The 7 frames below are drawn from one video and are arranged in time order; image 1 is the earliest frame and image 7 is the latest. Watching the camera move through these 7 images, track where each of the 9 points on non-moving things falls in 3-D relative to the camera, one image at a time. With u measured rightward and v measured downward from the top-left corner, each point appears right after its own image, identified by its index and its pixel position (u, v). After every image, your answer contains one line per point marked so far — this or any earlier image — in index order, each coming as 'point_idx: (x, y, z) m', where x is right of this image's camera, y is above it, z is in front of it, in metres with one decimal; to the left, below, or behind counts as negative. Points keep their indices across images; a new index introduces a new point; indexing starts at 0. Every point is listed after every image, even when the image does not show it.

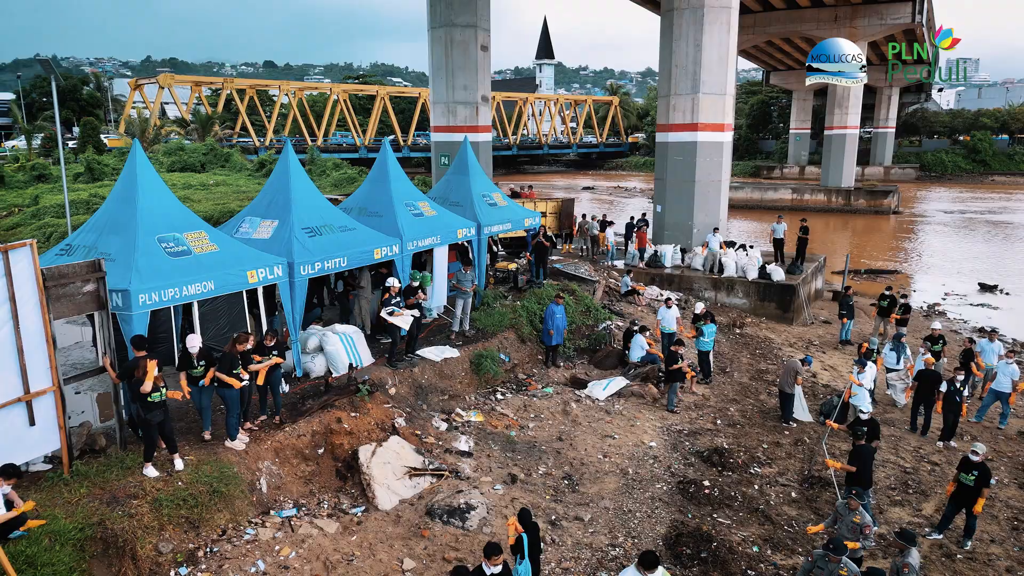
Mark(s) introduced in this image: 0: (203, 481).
0: (-3.1, -1.9, +7.3) m
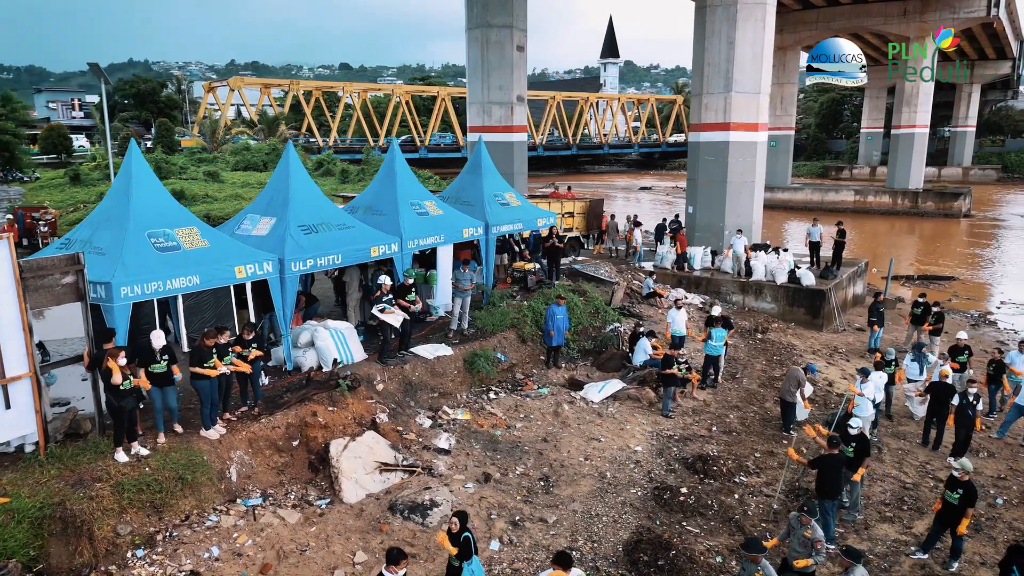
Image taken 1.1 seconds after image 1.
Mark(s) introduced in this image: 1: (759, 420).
0: (-3.5, -1.9, +7.6) m
1: (+3.9, -2.1, +11.5) m
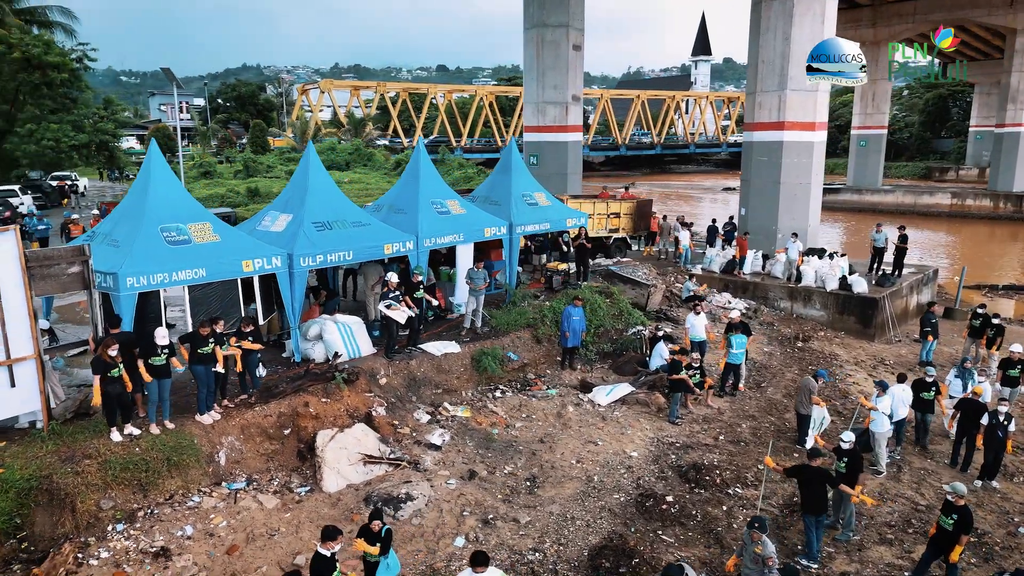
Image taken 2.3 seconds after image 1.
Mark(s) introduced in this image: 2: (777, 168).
0: (-3.9, -1.8, +8.1) m
1: (+3.9, -2.2, +11.1) m
2: (+7.0, +3.2, +19.4) m
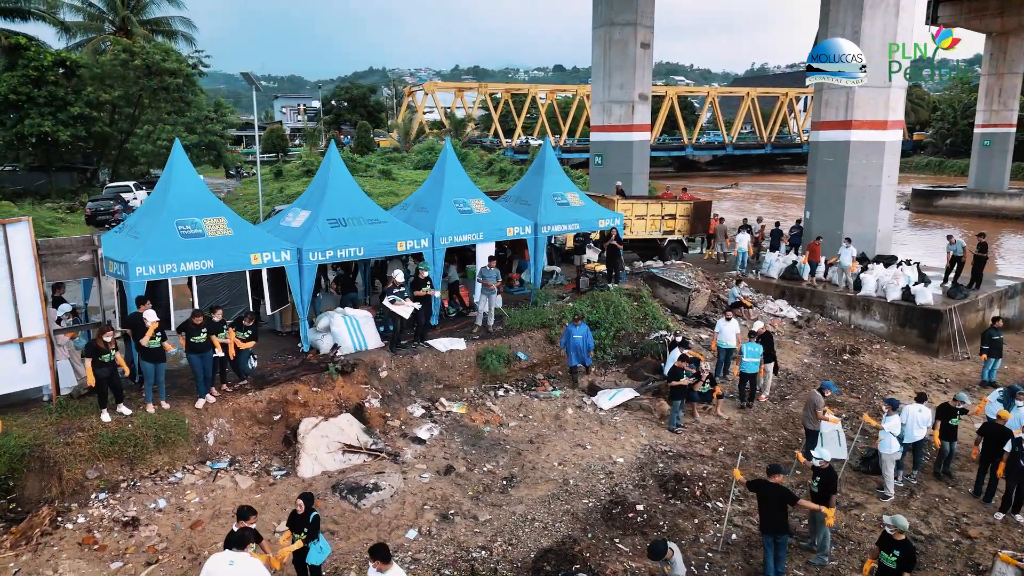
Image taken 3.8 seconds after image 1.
0: (-4.3, -1.6, +8.7) m
1: (+3.9, -2.3, +10.5) m
2: (+8.3, +2.9, +18.3) m
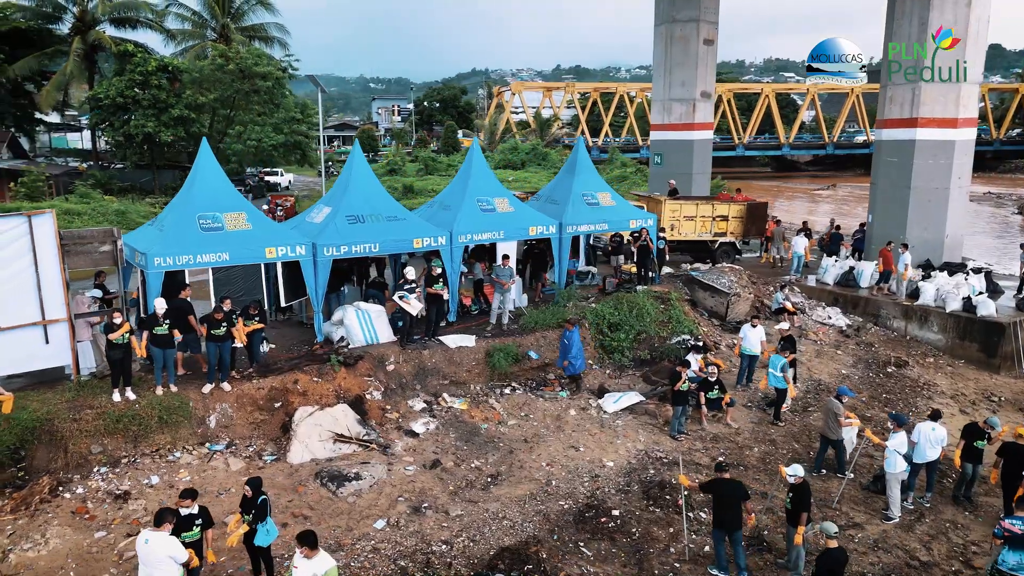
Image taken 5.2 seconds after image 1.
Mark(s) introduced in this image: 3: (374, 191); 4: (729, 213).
0: (-4.5, -1.5, +9.3) m
1: (+3.8, -2.3, +10.1) m
2: (+9.3, +2.7, +17.2) m
3: (-2.4, +1.7, +12.7) m
4: (+5.7, +2.0, +19.4) m
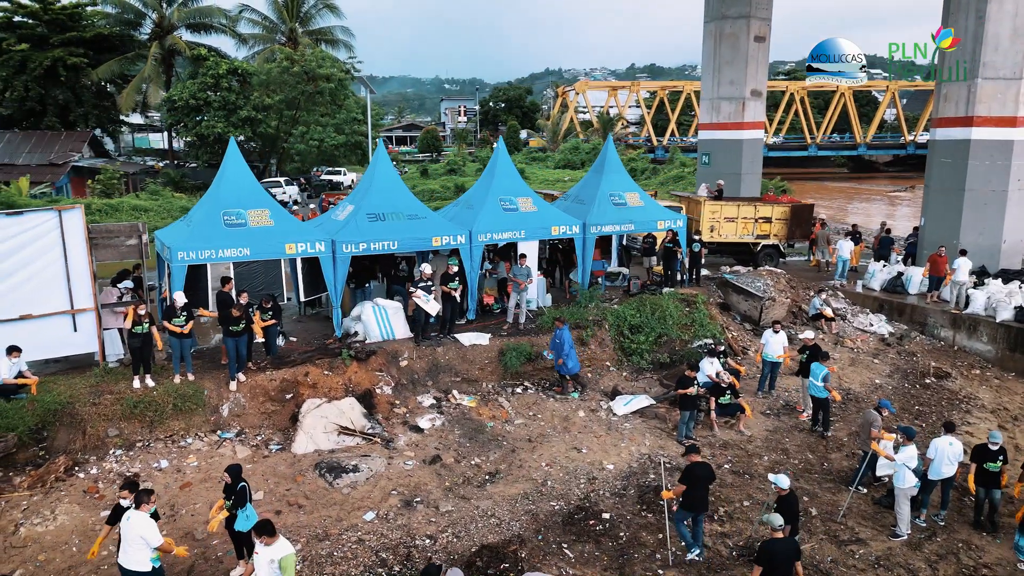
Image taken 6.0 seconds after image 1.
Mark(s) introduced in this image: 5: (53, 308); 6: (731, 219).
0: (-4.5, -1.4, +9.7) m
1: (+3.8, -2.4, +9.7) m
2: (+10.0, +2.6, +16.3) m
3: (-2.0, +1.7, +13.0) m
4: (+6.7, +1.9, +18.8) m
5: (-6.1, -0.3, +9.8) m
6: (+5.6, +1.8, +18.9) m
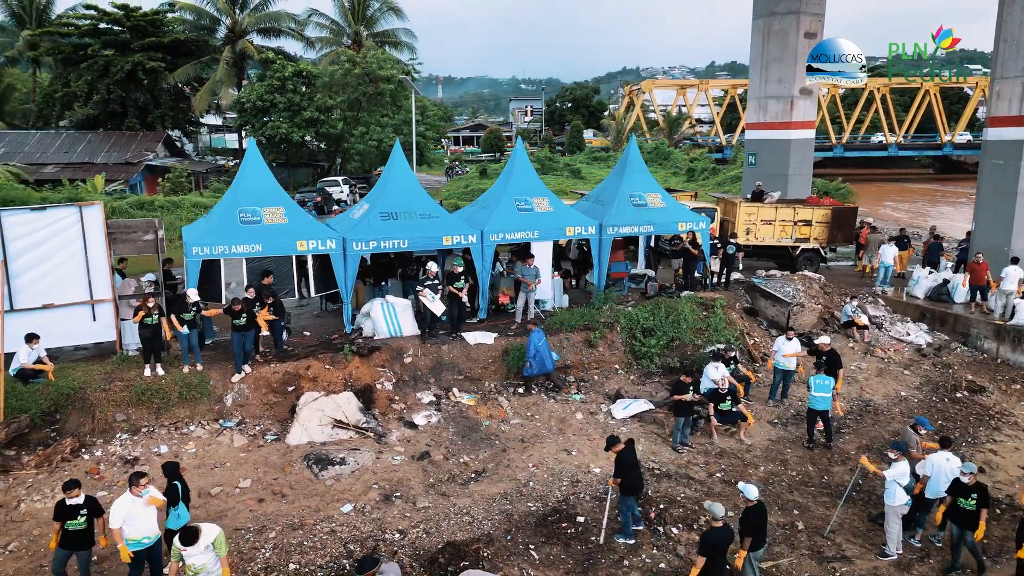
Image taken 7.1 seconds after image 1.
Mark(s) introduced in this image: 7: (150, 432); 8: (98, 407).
0: (-4.7, -1.3, +10.2) m
1: (+3.6, -2.5, +9.4) m
2: (+10.5, +2.4, +15.4) m
3: (-1.8, +1.8, +13.2) m
4: (+7.4, +1.7, +18.1) m
5: (-6.2, -0.1, +10.4) m
6: (+6.4, +1.6, +18.3) m
7: (-4.8, -1.9, +9.7) m
8: (-5.5, -1.6, +9.7) m
